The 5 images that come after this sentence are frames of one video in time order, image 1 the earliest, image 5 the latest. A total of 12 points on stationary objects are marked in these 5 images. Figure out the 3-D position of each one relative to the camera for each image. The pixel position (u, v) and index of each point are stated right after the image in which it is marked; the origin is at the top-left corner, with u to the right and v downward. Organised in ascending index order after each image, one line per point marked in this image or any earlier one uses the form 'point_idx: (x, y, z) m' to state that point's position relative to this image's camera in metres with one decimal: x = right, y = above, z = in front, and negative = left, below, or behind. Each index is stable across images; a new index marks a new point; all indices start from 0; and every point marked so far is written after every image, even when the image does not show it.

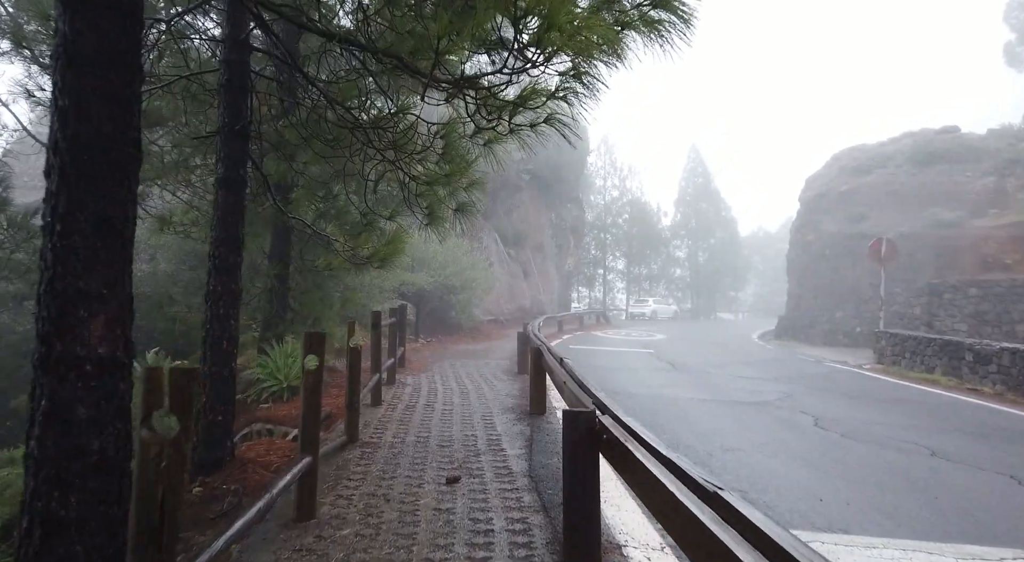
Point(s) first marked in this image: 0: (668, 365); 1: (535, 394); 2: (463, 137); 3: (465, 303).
0: (+3.0, -1.6, +12.0) m
1: (+0.2, -1.2, +6.4) m
2: (-0.4, +1.1, +5.1) m
3: (-1.3, -0.6, +17.1) m
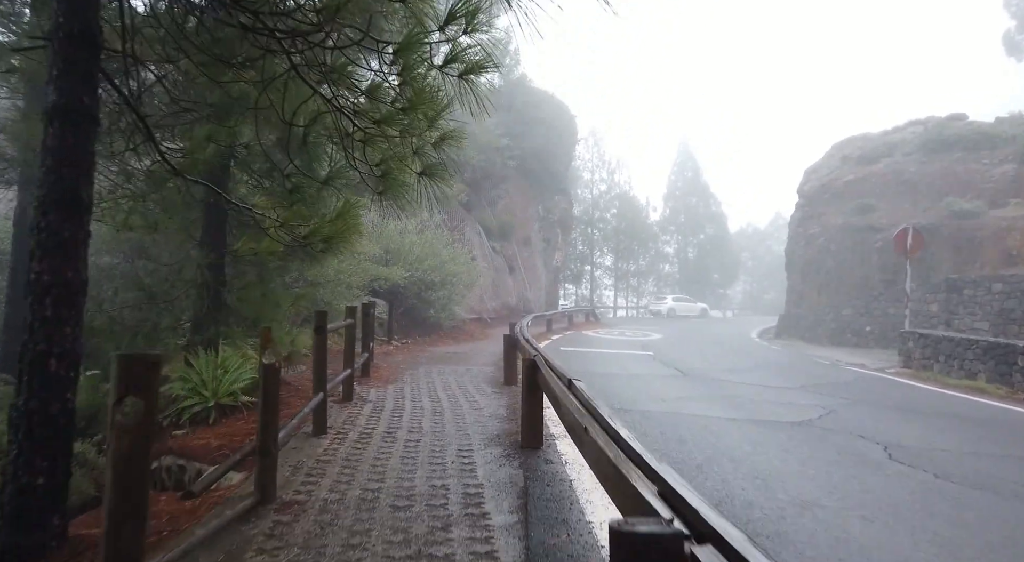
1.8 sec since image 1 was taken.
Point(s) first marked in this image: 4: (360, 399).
0: (+2.7, -1.5, +10.5) m
1: (+0.1, -1.1, +4.8) m
2: (-0.5, +1.2, +3.5) m
3: (-1.6, -0.5, +15.5) m
4: (-1.6, -1.3, +6.9) m
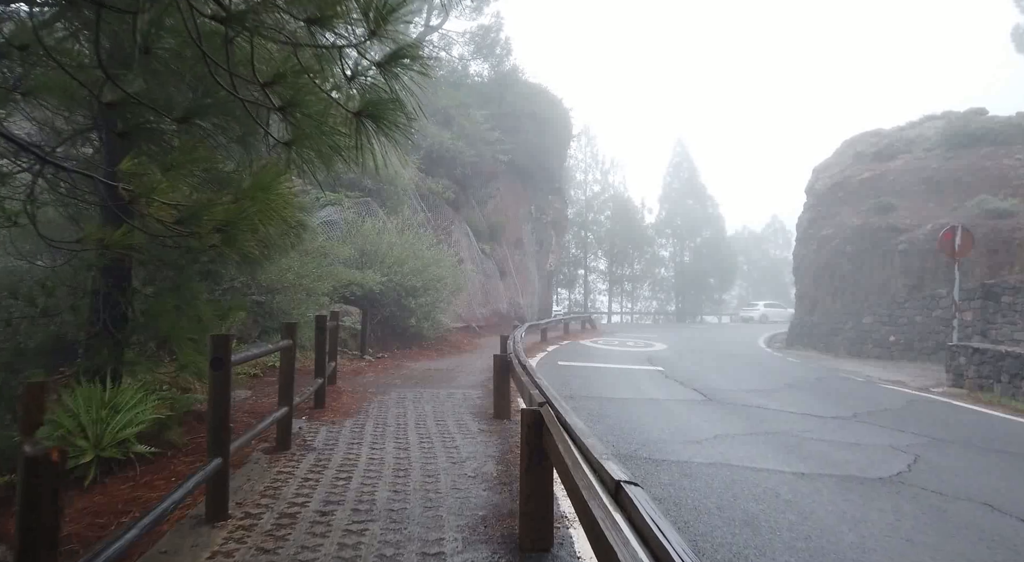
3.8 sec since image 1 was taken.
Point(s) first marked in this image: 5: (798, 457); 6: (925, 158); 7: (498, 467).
0: (+2.6, -1.6, +8.8) m
1: (+0.1, -1.1, +3.1) m
2: (-0.5, +1.2, +1.8) m
3: (-1.8, -0.6, +13.8) m
4: (-1.7, -1.3, +5.2) m
5: (+2.4, -1.5, +5.4) m
6: (+12.6, +3.8, +19.5) m
7: (-0.1, -1.4, +4.6) m
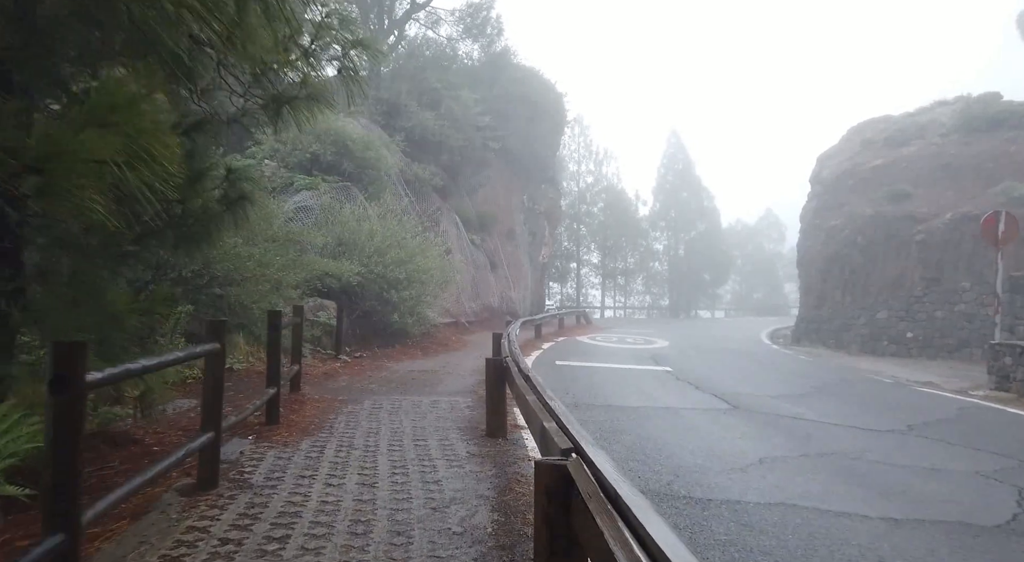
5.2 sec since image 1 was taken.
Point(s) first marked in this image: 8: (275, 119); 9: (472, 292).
0: (+2.5, -1.4, +7.7) m
1: (+0.1, -1.0, +1.9) m
2: (-0.4, +1.2, +0.6) m
3: (-2.0, -0.4, +12.6) m
4: (-1.7, -1.2, +4.0) m
5: (+2.4, -1.4, +4.2) m
6: (+12.4, +4.0, +18.5) m
7: (-0.1, -1.3, +3.4) m
8: (-1.8, +1.3, +4.9) m
9: (-1.1, -0.3, +18.5) m
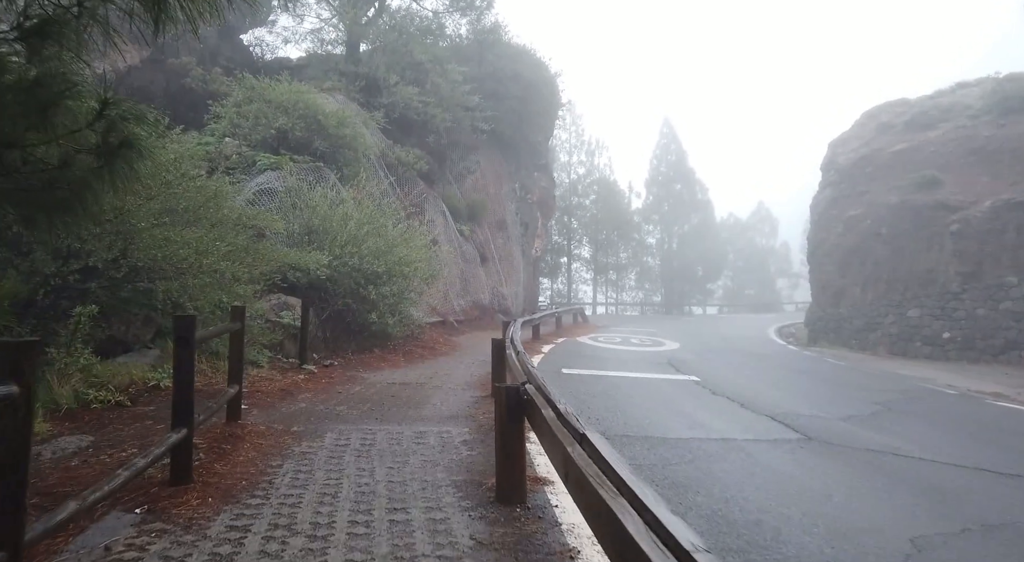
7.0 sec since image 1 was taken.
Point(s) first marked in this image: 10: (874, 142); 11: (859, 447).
0: (+2.6, -1.4, +6.0) m
1: (+0.3, -1.0, +0.2) m
2: (-0.2, +1.3, -1.2) m
3: (-2.0, -0.3, +10.8) m
4: (-1.6, -1.2, +2.2) m
5: (+2.5, -1.3, +2.6) m
6: (+12.2, +4.1, +17.0) m
7: (+0.1, -1.2, +1.7) m
8: (-1.7, +1.3, +3.1) m
9: (-1.3, -0.2, +16.7) m
10: (+10.9, +4.2, +19.1) m
11: (+3.0, -1.4, +5.4) m
